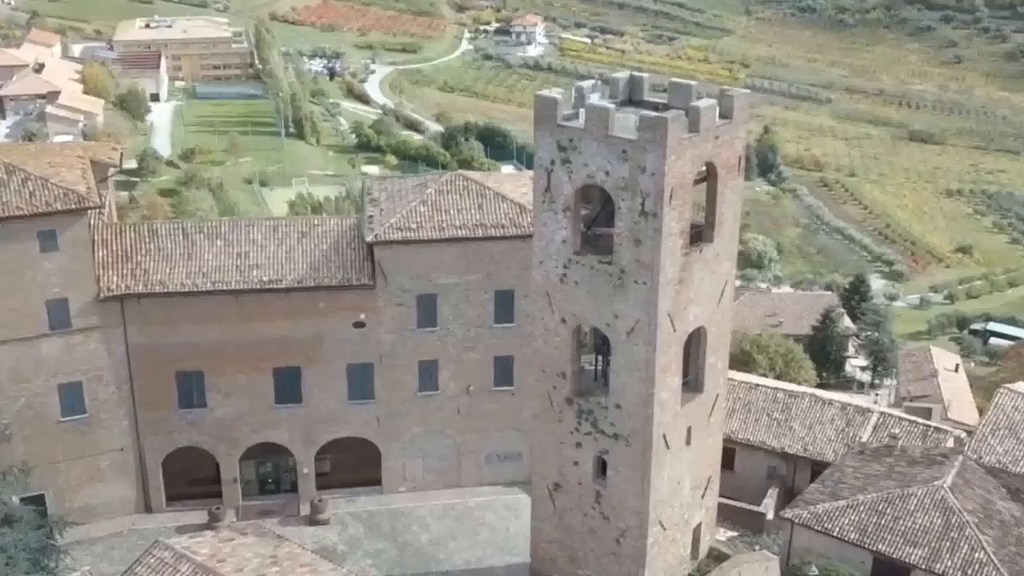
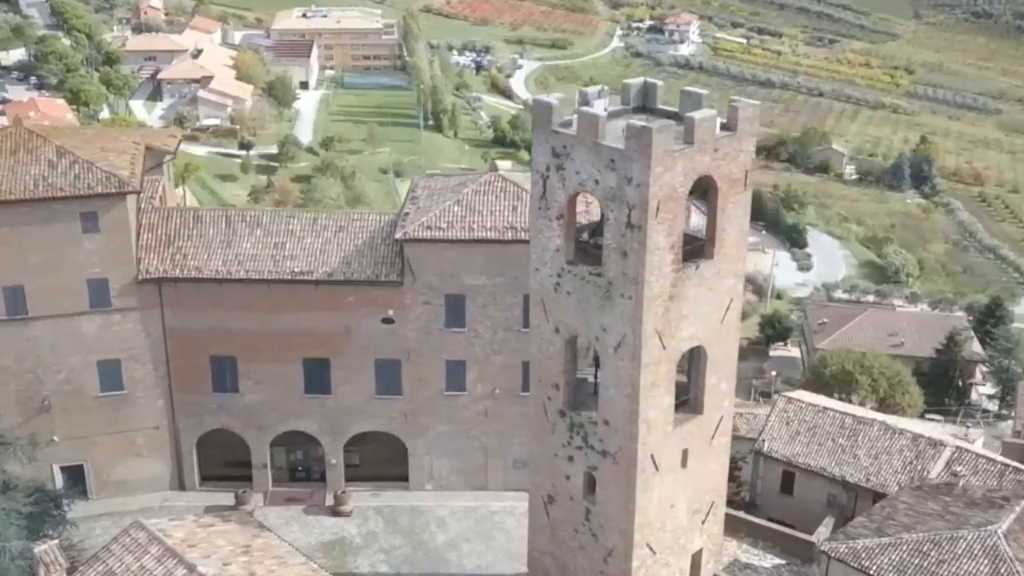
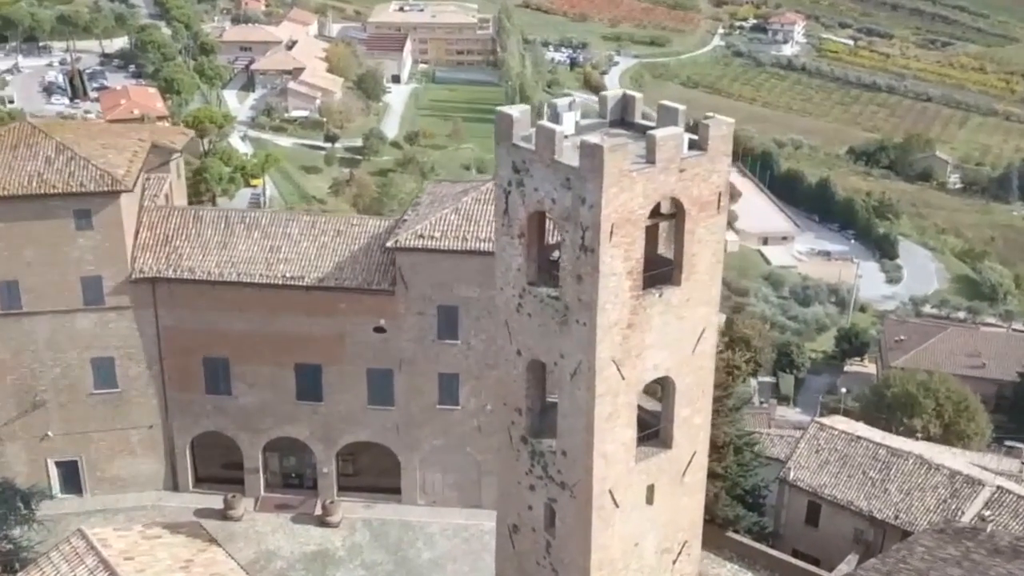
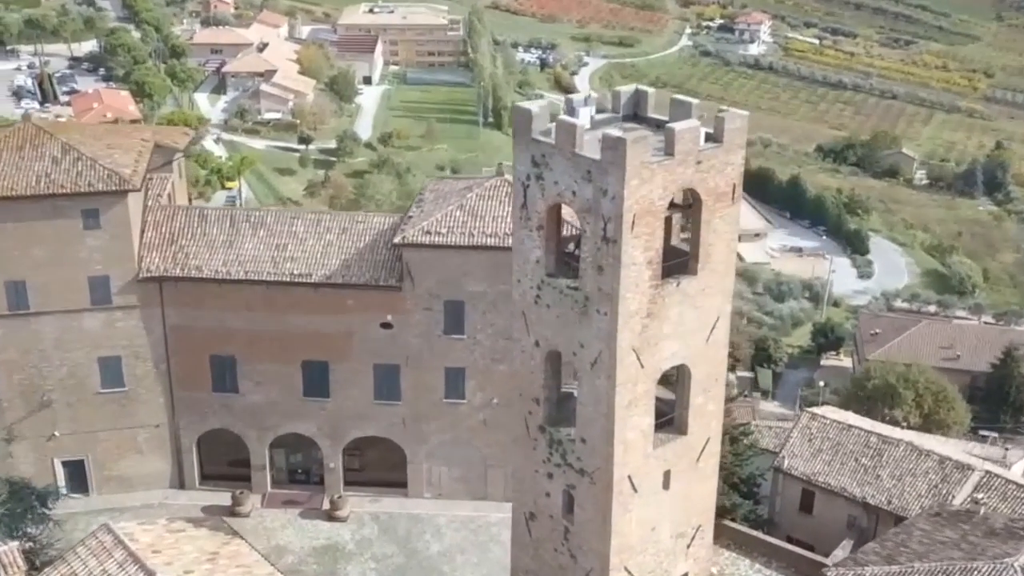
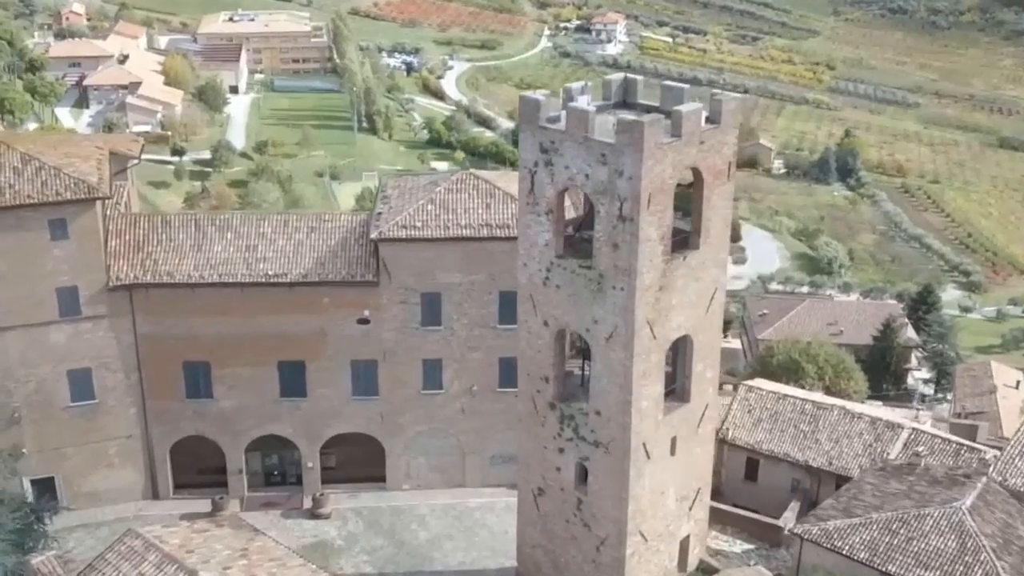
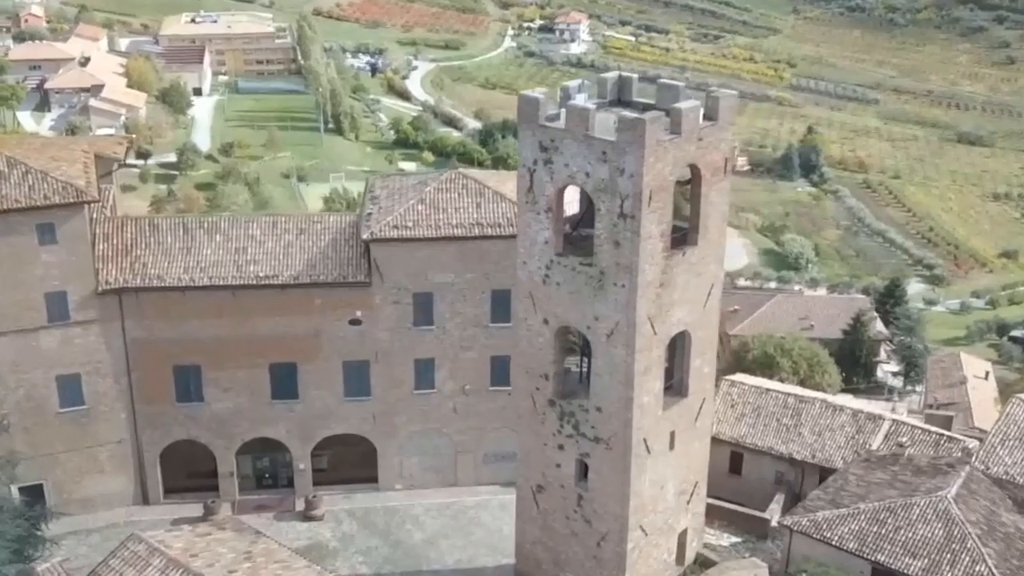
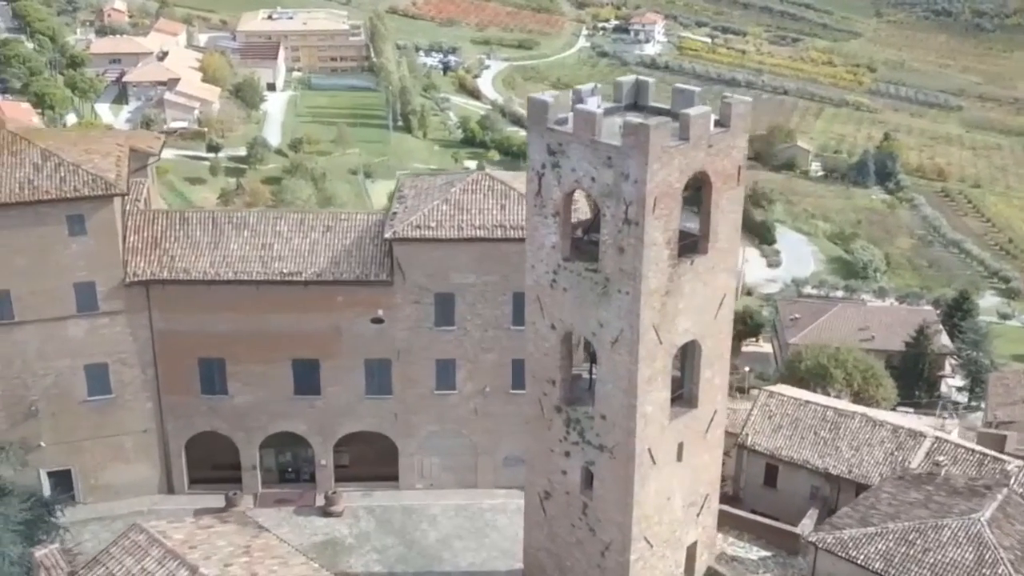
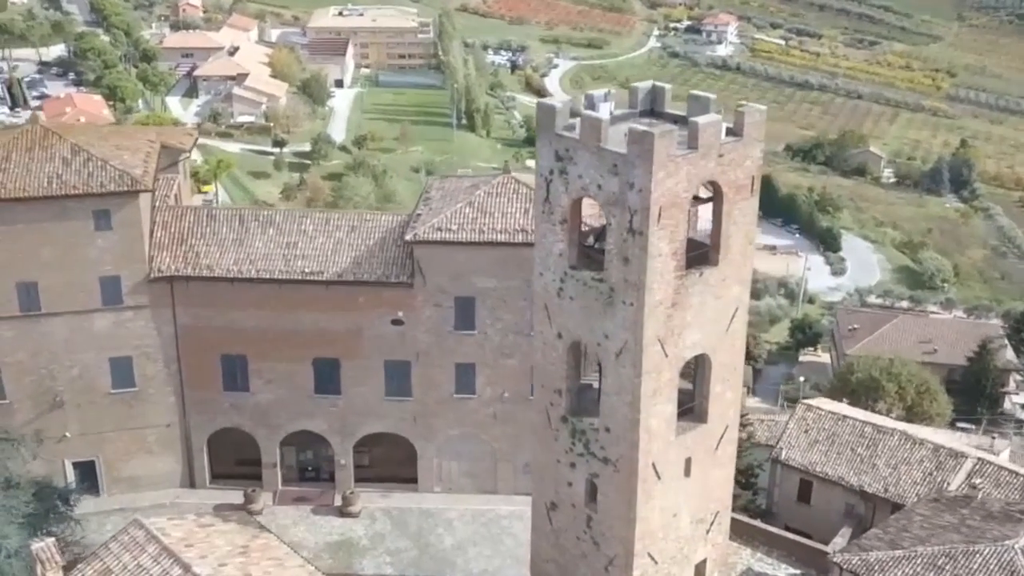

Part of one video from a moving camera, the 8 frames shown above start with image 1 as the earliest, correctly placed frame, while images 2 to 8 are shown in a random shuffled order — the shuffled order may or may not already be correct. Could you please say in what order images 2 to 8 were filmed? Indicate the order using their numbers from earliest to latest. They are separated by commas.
6, 5, 7, 2, 8, 4, 3
